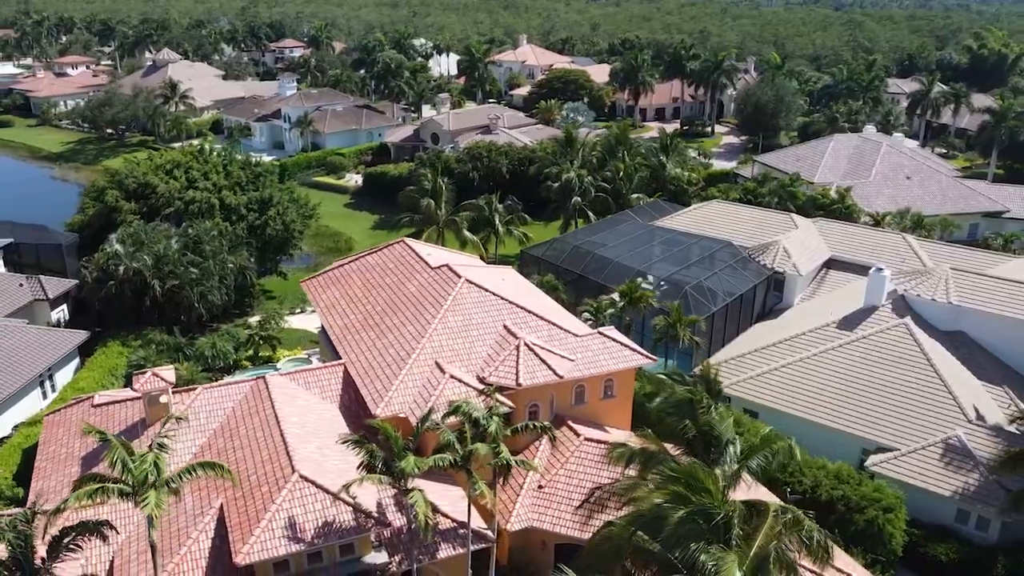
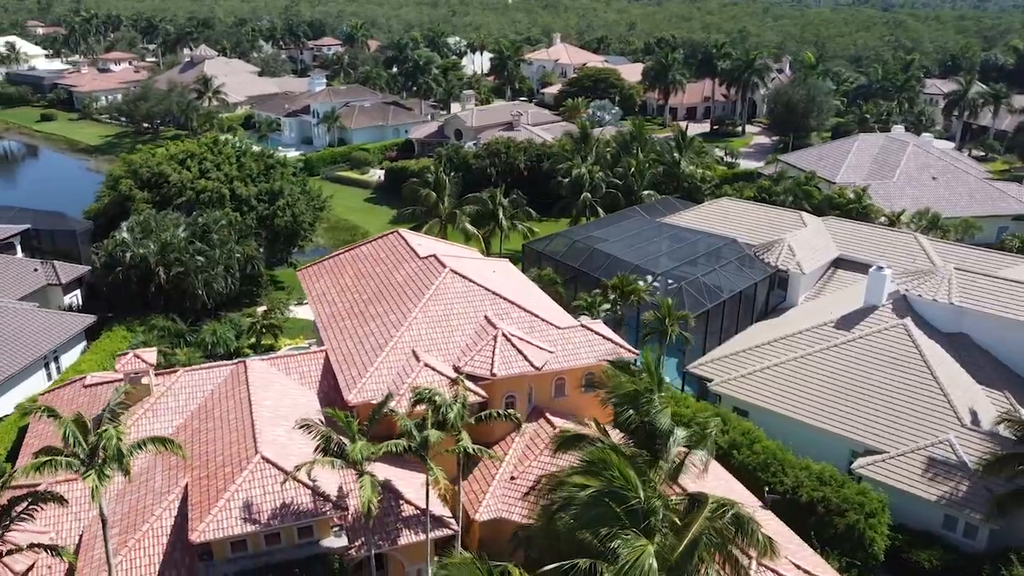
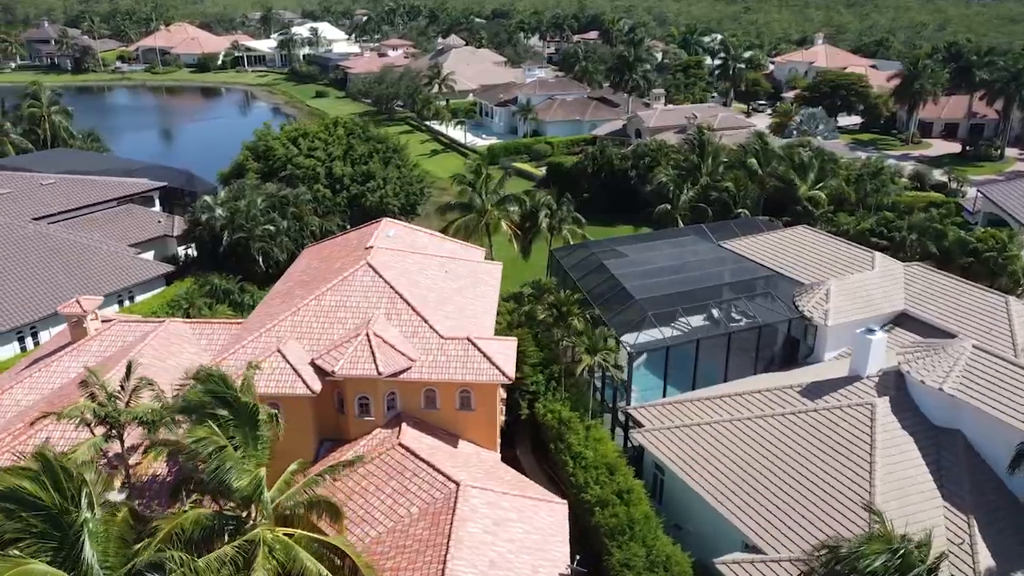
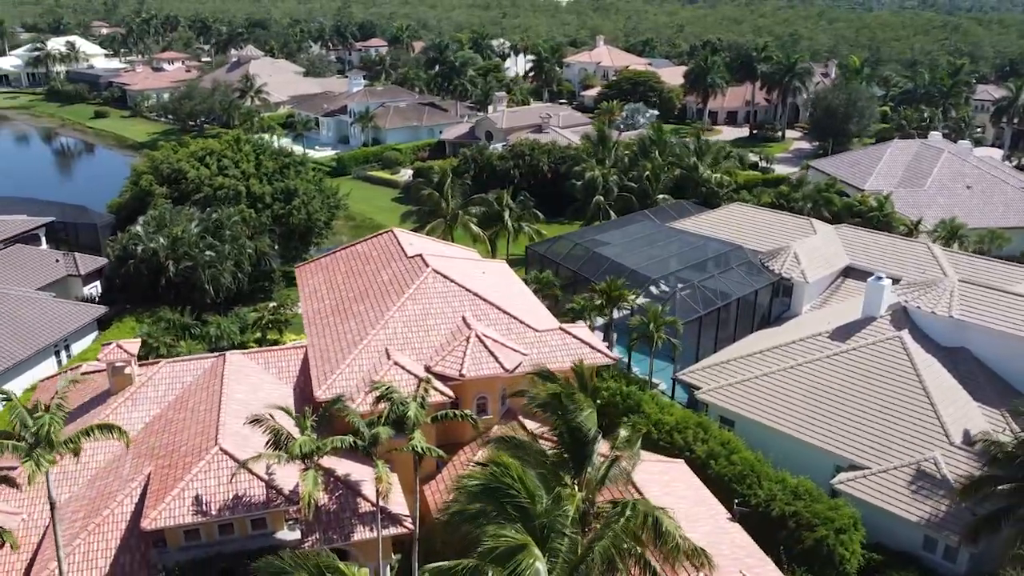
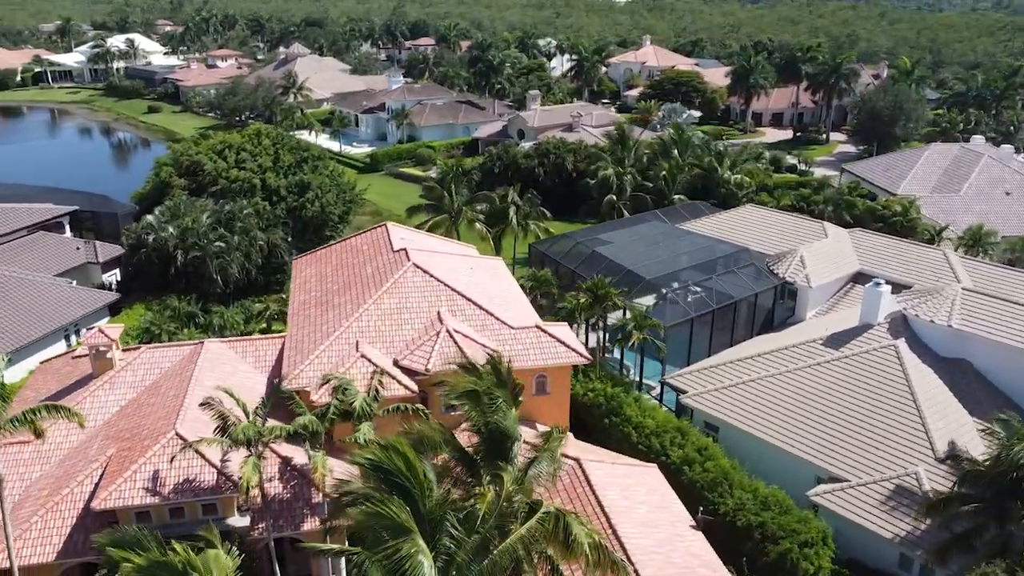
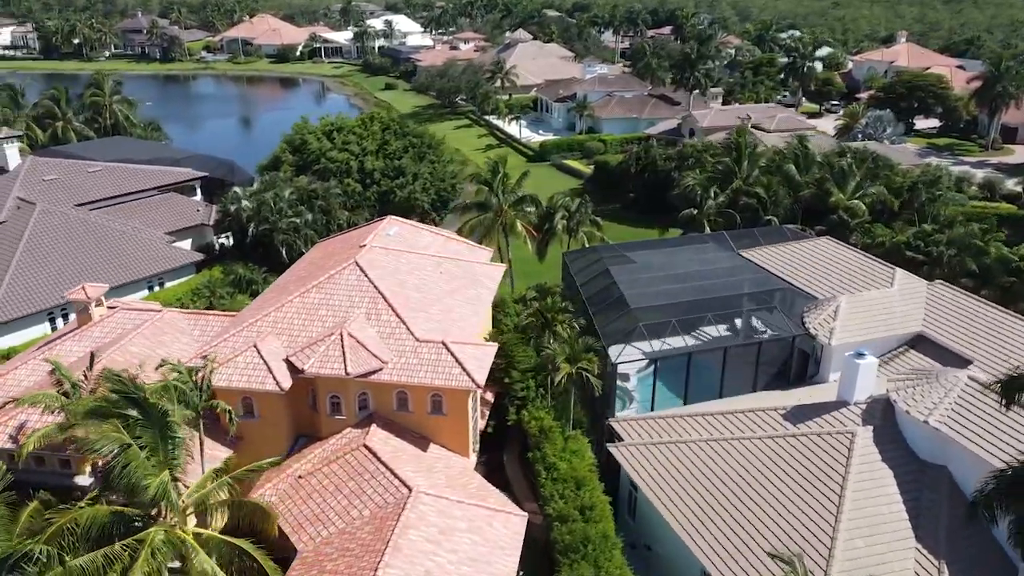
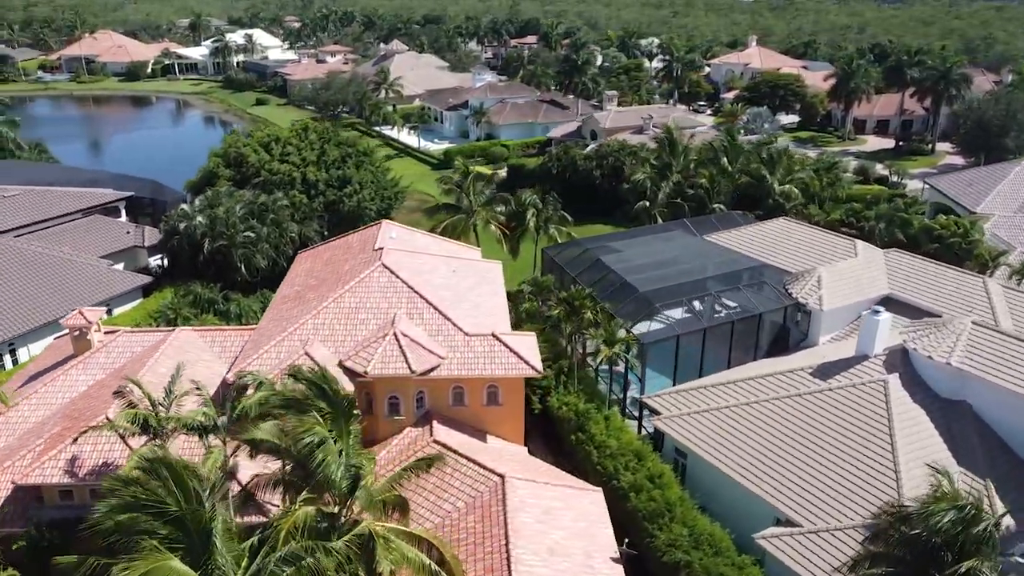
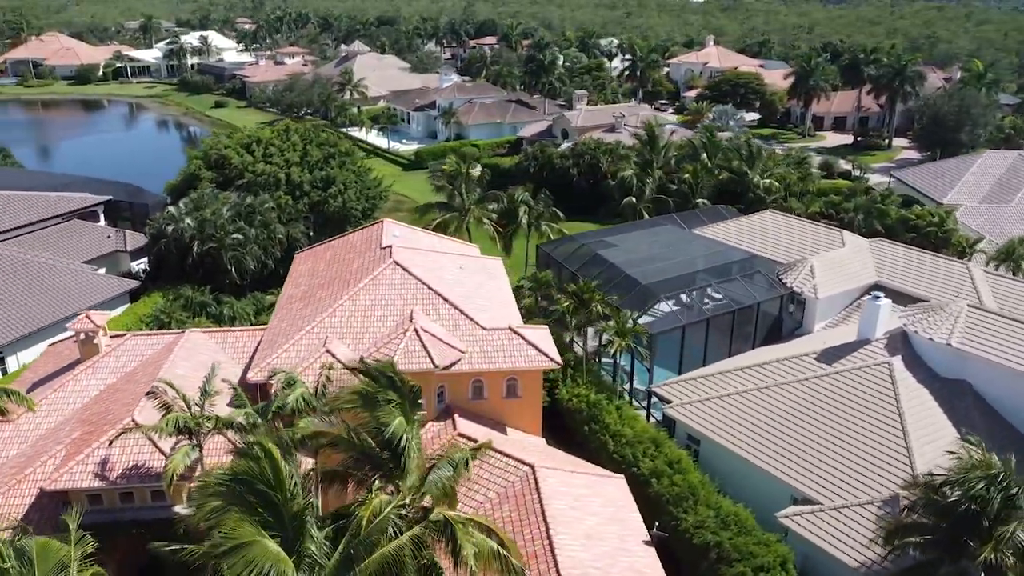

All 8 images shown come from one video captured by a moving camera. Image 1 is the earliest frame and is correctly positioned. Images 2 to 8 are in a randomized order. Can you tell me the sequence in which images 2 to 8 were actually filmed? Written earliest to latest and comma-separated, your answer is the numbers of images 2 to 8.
2, 4, 5, 8, 7, 3, 6
